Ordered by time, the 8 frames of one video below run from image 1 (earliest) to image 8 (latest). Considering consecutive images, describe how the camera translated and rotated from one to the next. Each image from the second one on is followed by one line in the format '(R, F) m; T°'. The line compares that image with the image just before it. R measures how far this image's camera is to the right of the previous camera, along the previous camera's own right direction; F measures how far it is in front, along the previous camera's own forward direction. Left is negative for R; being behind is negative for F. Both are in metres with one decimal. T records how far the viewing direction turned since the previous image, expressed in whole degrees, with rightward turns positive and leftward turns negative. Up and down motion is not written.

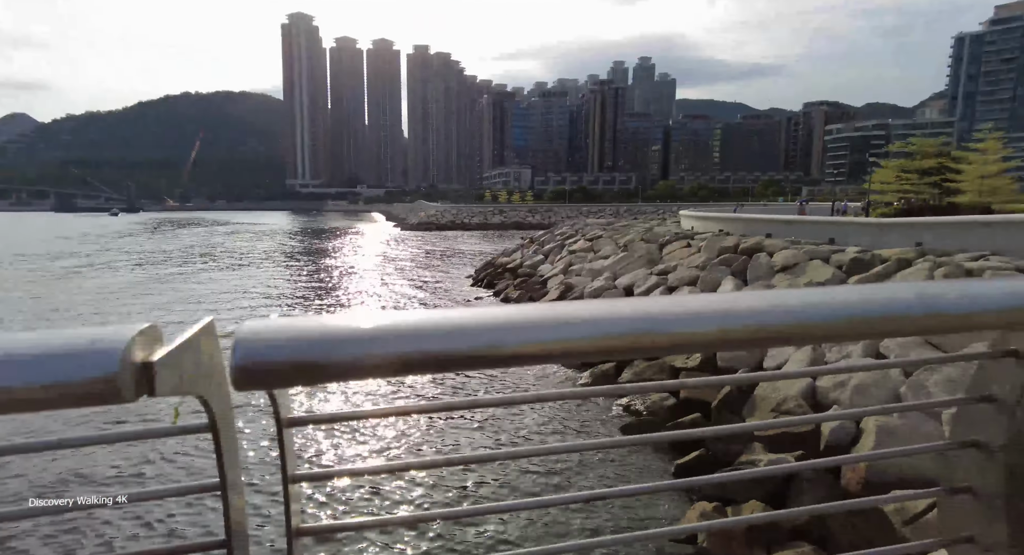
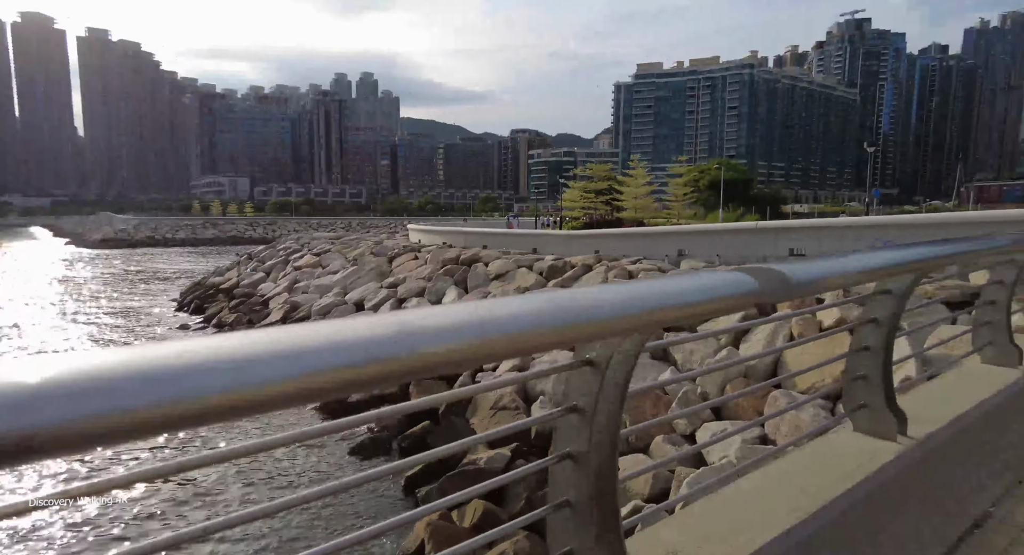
(+0.5, -0.1) m; +27°
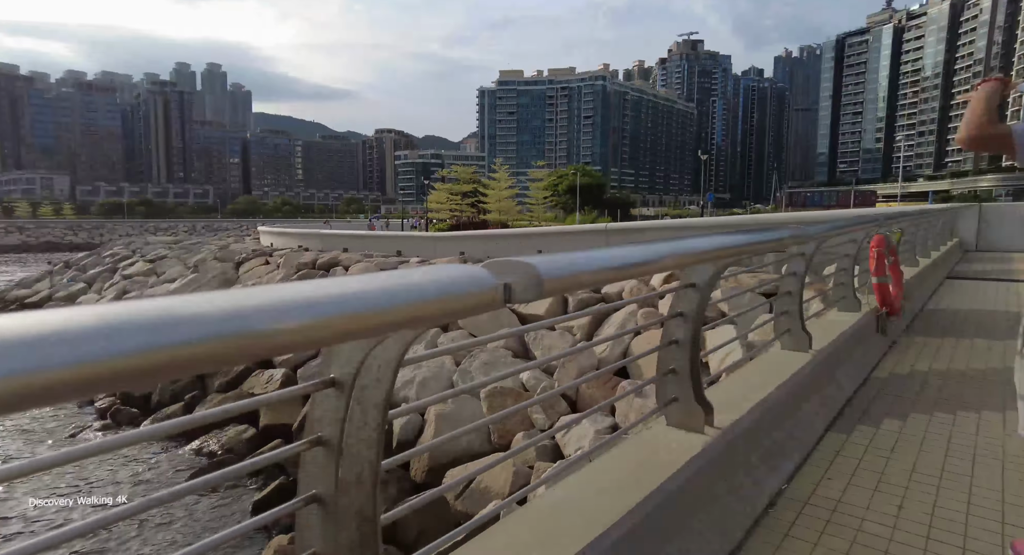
(+0.3, +0.2) m; +13°
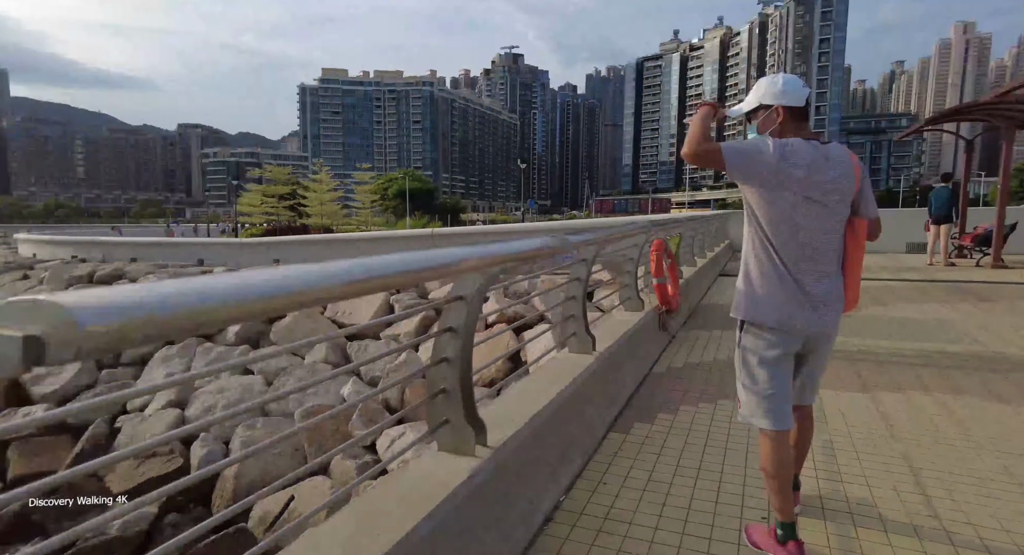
(+0.3, +0.2) m; +17°
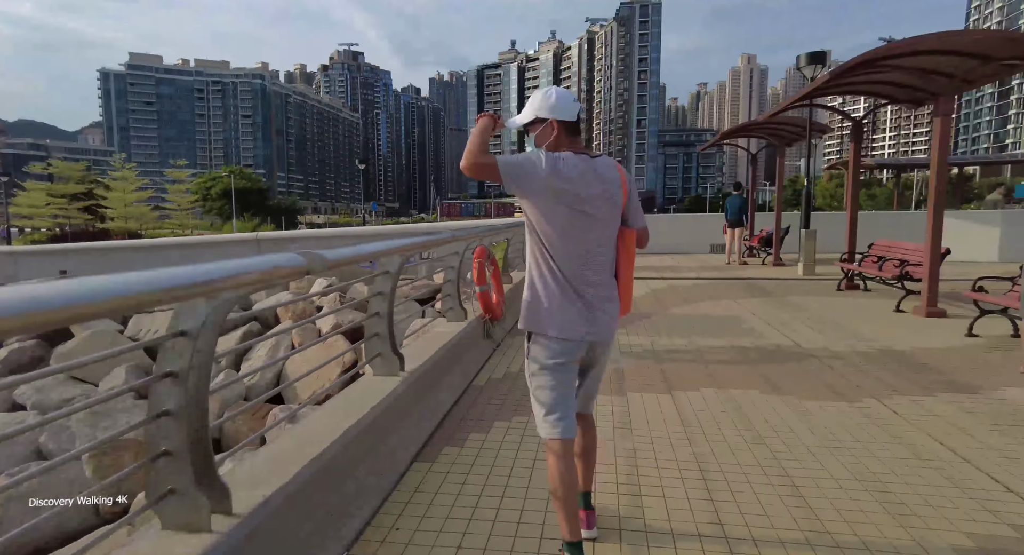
(+0.3, +0.3) m; +15°
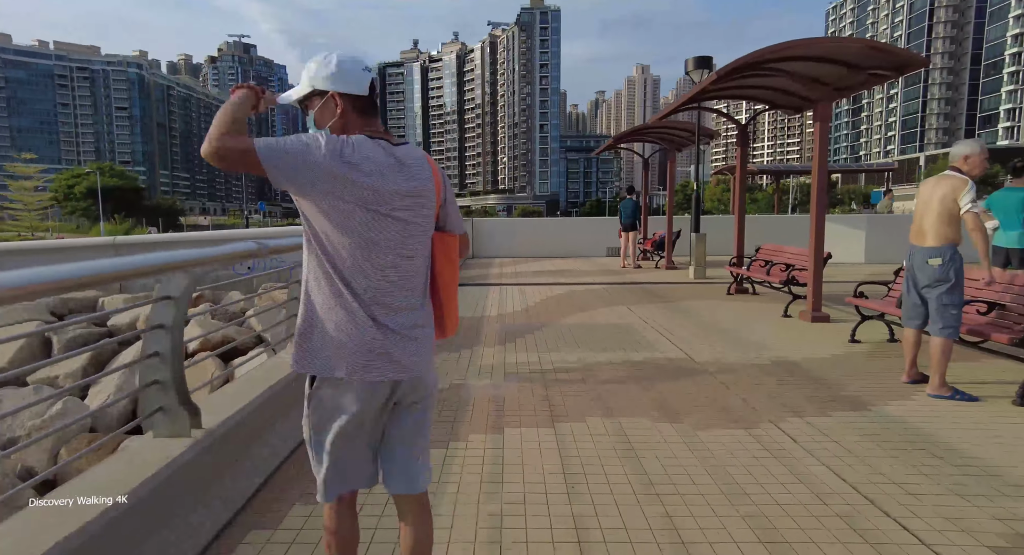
(+0.4, +0.7) m; +9°
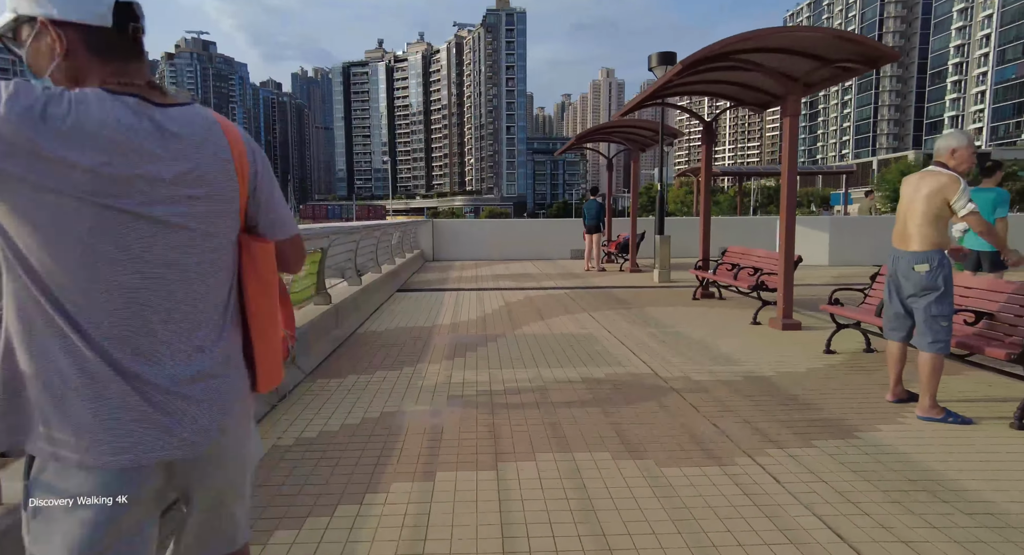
(+0.2, +0.6) m; +3°
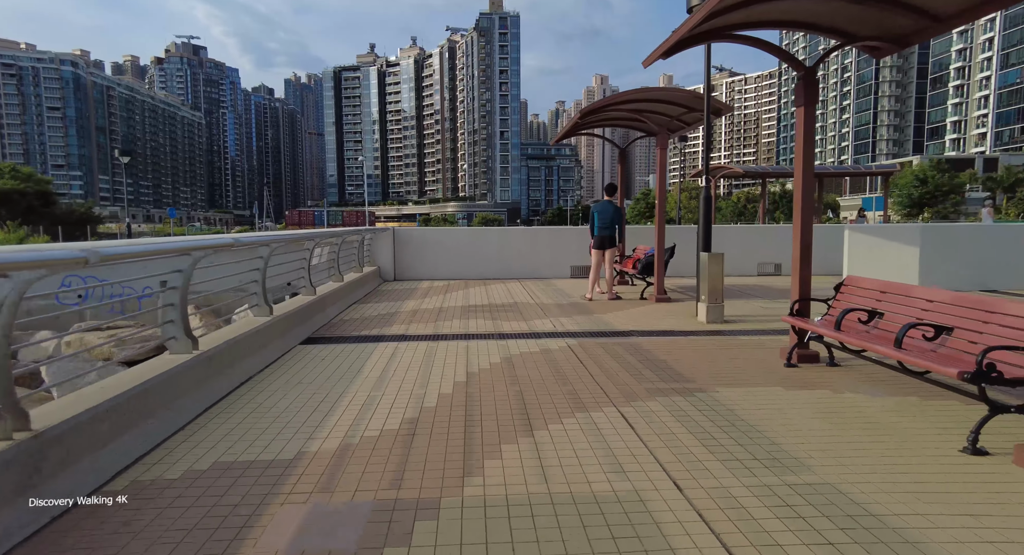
(+0.3, +3.8) m; +1°
